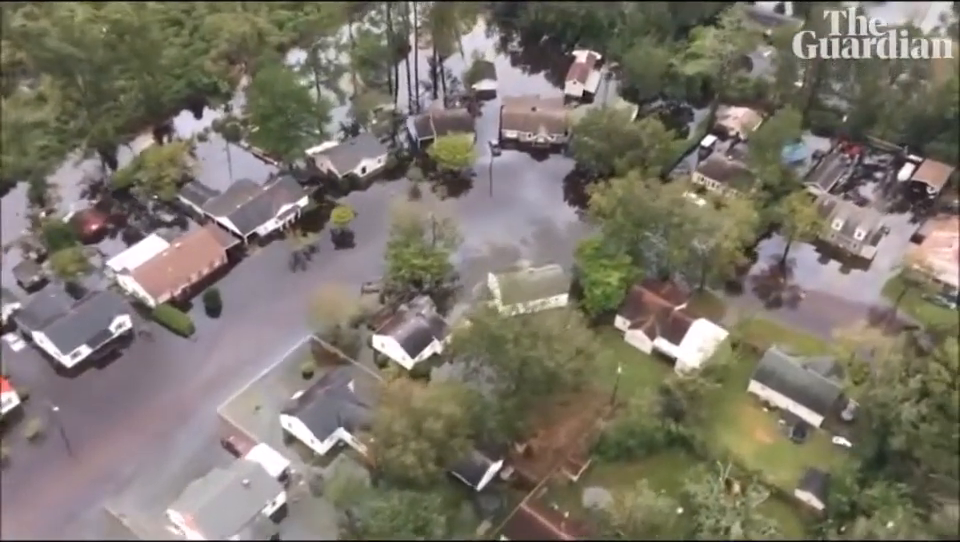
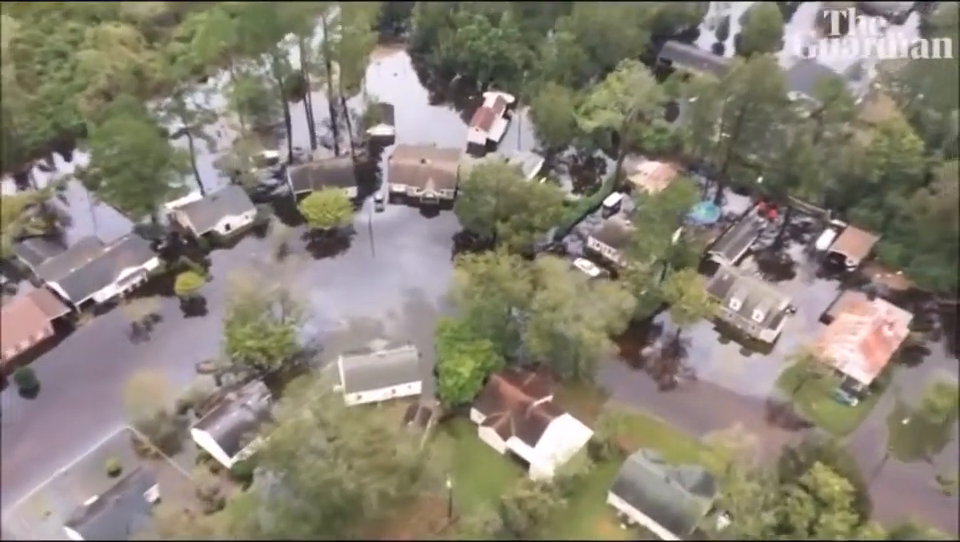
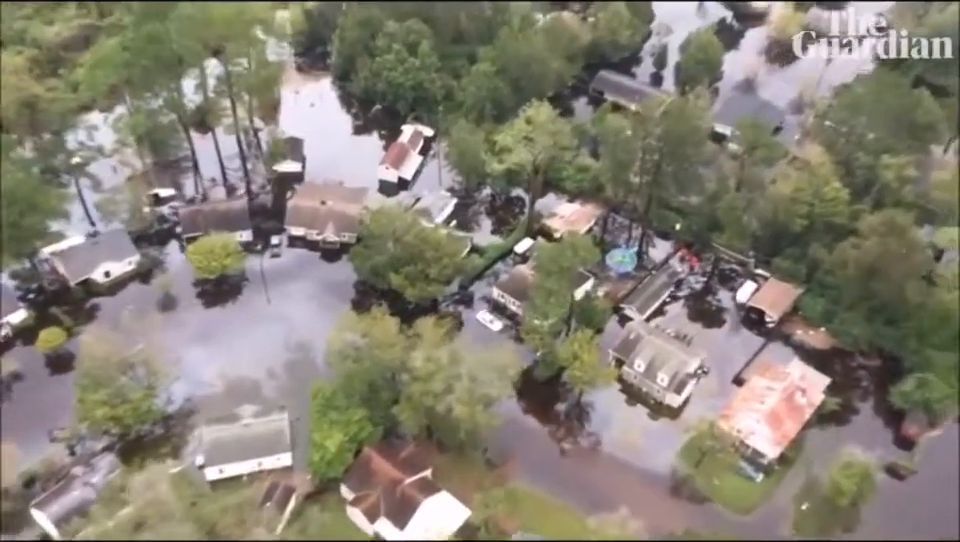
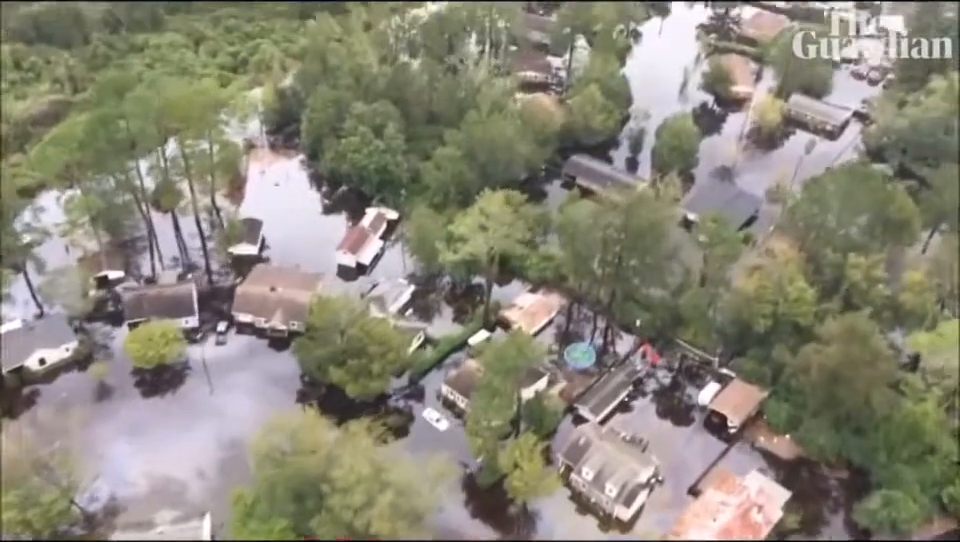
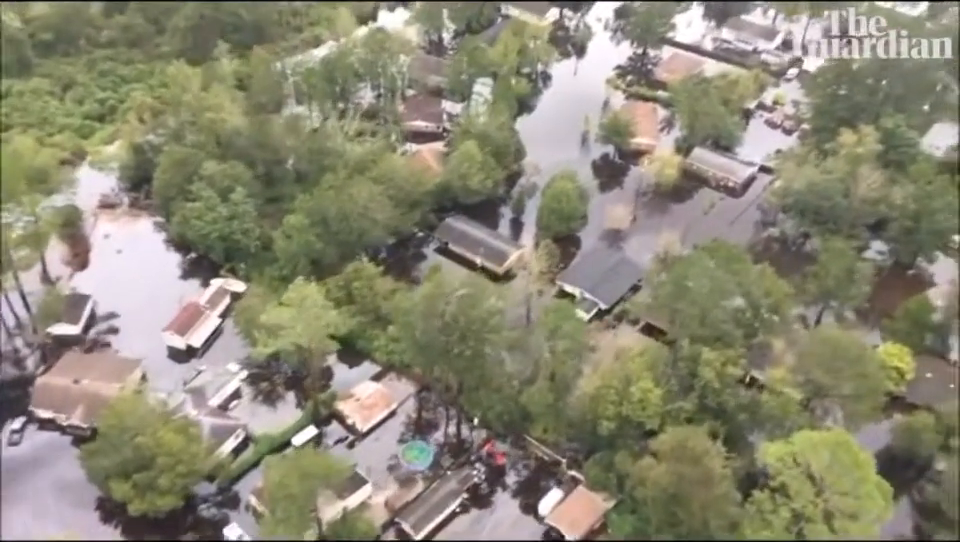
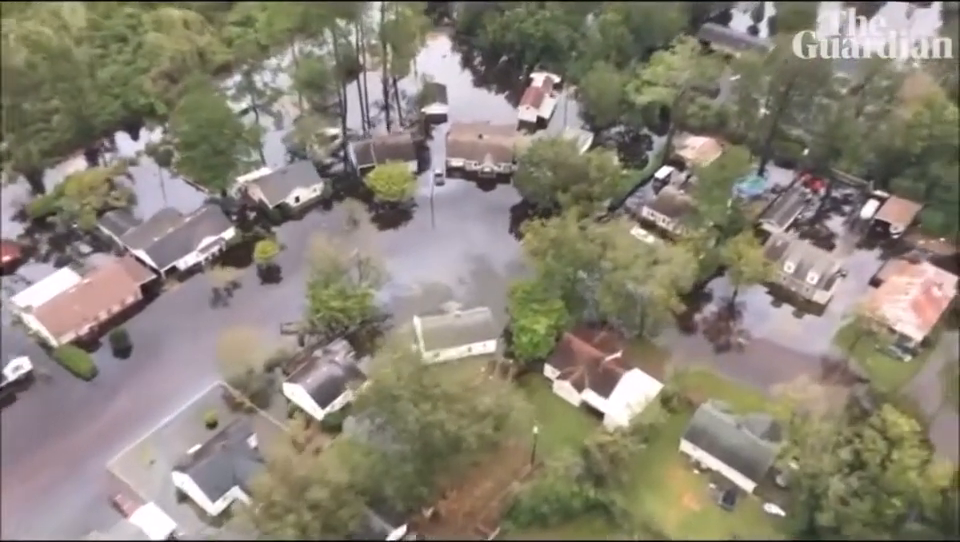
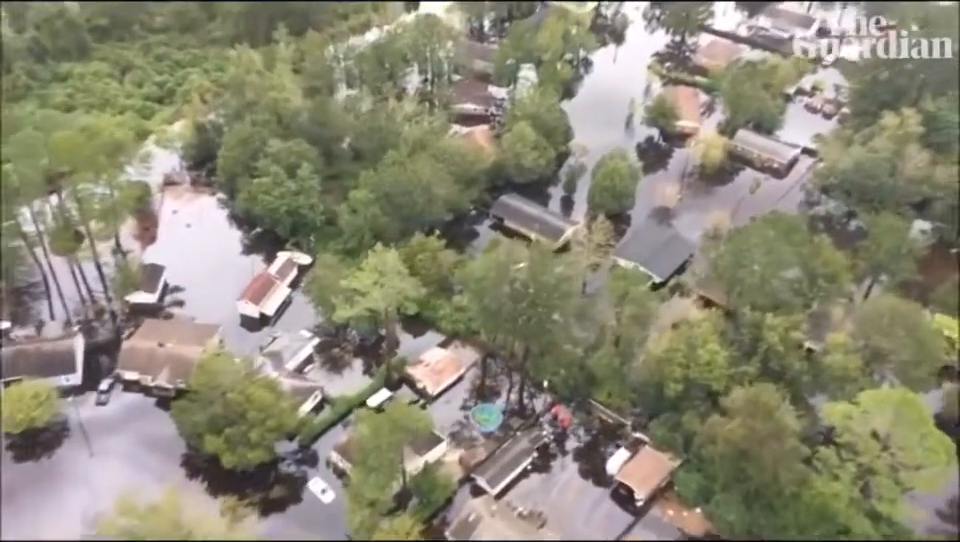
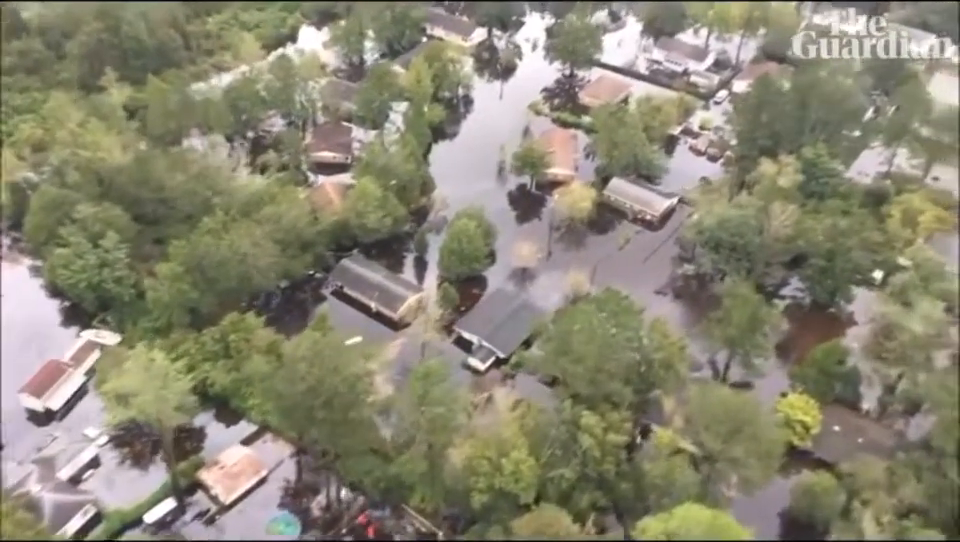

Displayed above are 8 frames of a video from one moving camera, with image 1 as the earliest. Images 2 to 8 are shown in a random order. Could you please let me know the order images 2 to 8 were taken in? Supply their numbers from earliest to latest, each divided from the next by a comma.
6, 2, 3, 4, 7, 5, 8
